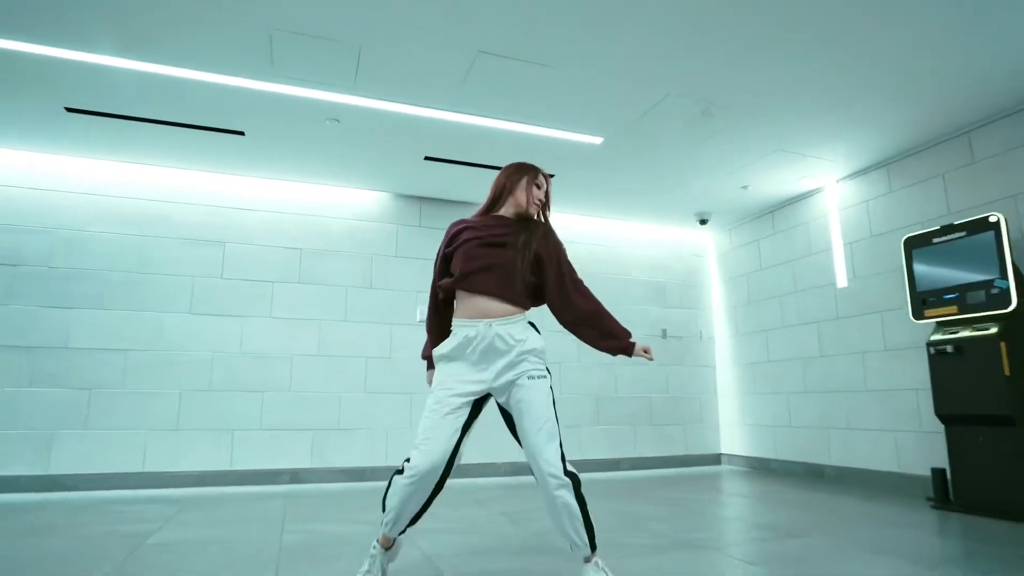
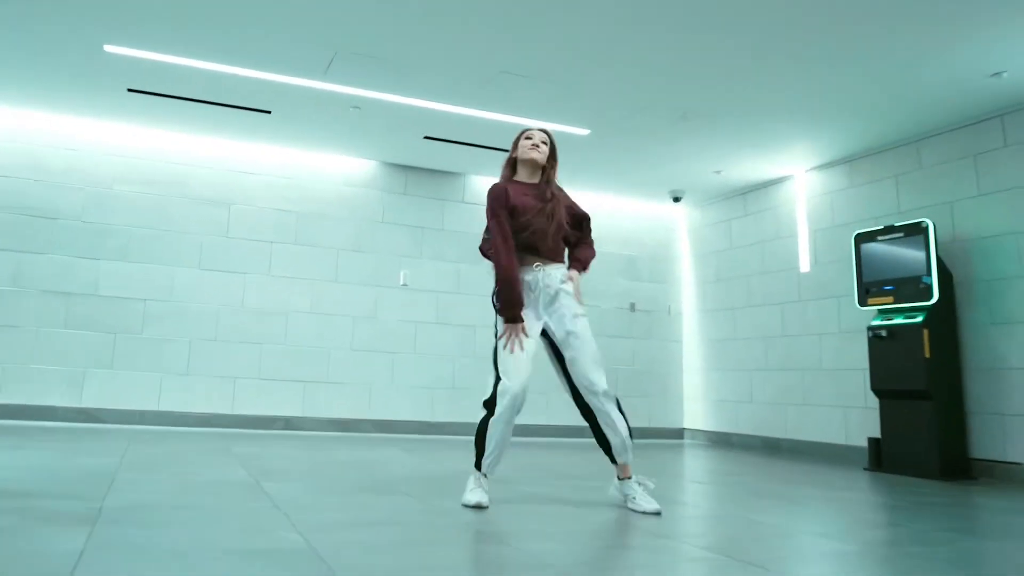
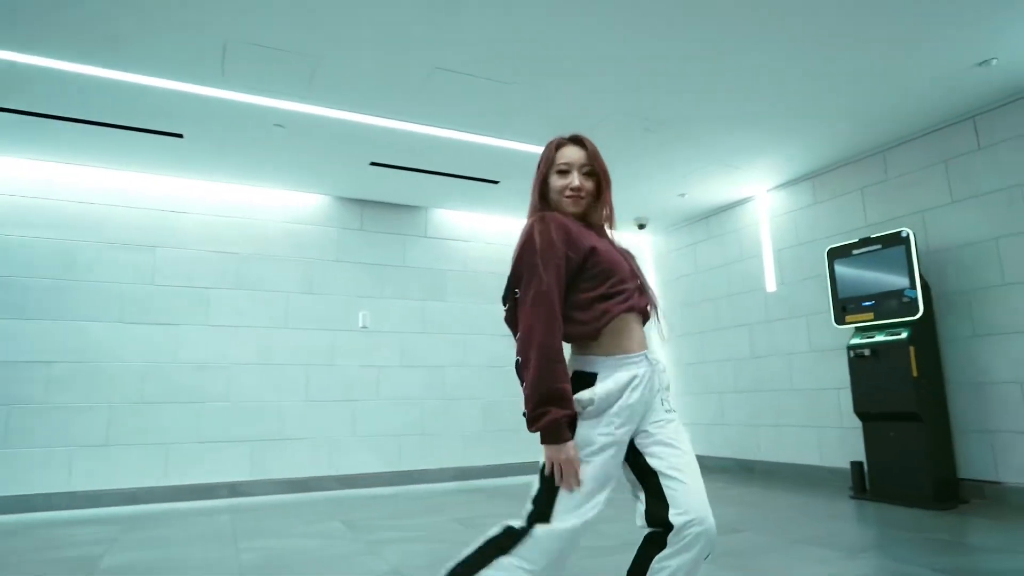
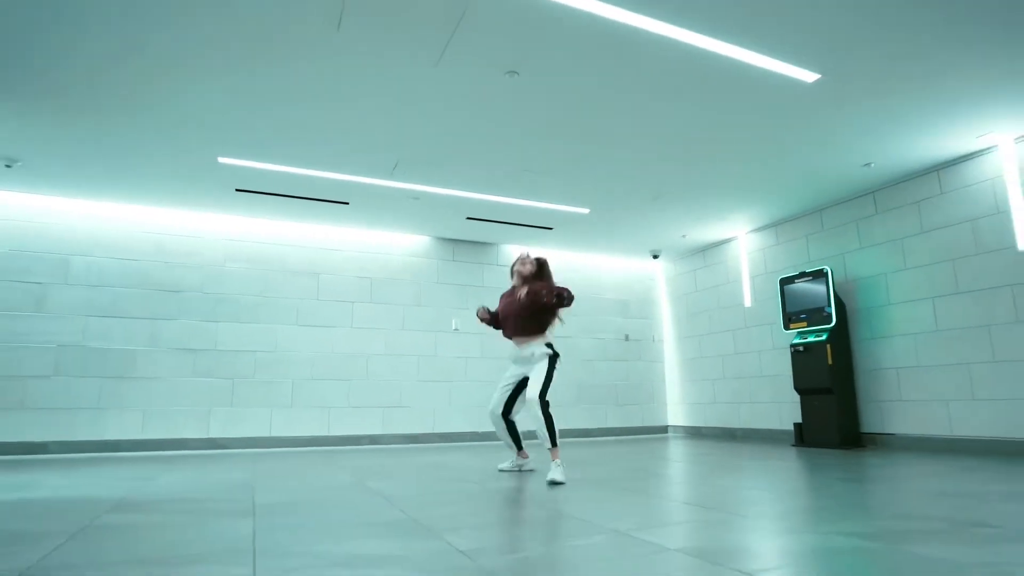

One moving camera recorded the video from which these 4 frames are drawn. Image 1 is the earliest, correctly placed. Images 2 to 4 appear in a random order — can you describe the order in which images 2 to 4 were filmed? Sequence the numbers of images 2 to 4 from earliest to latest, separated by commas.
4, 2, 3
